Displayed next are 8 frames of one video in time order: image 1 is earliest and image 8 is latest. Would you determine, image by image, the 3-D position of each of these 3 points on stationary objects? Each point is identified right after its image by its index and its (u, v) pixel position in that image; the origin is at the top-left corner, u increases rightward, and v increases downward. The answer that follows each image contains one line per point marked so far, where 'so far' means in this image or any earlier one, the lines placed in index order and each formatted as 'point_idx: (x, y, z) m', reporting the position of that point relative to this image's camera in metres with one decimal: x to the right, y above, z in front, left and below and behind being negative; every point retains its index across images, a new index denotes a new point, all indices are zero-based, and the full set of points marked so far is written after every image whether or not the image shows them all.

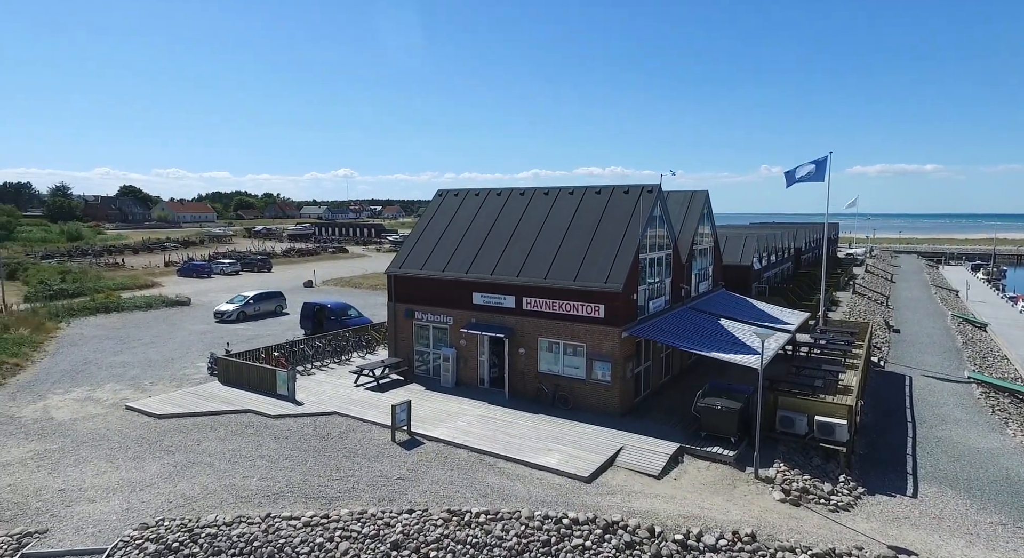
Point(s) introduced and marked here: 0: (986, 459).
0: (+12.7, -4.5, +16.6) m
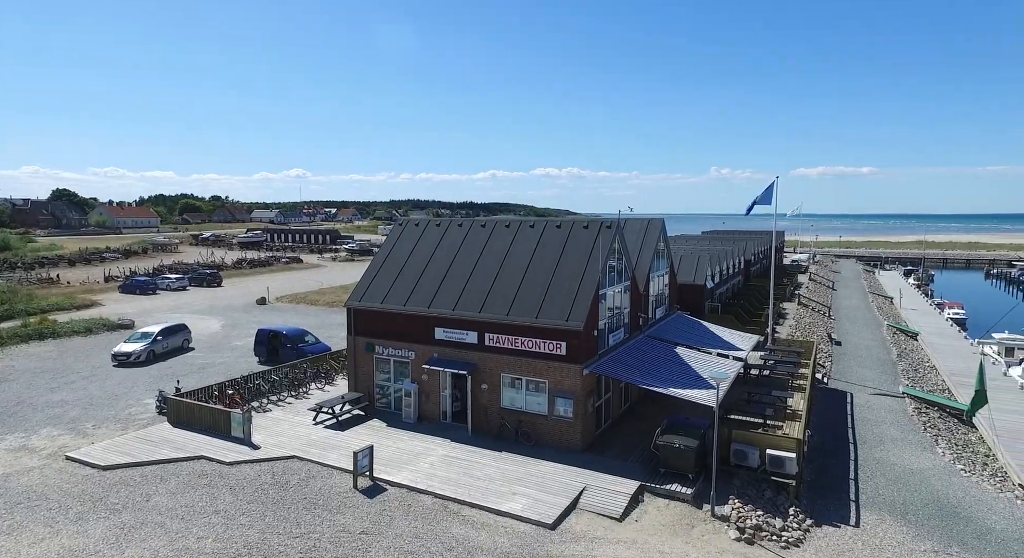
0: (+11.6, -5.5, +17.8) m
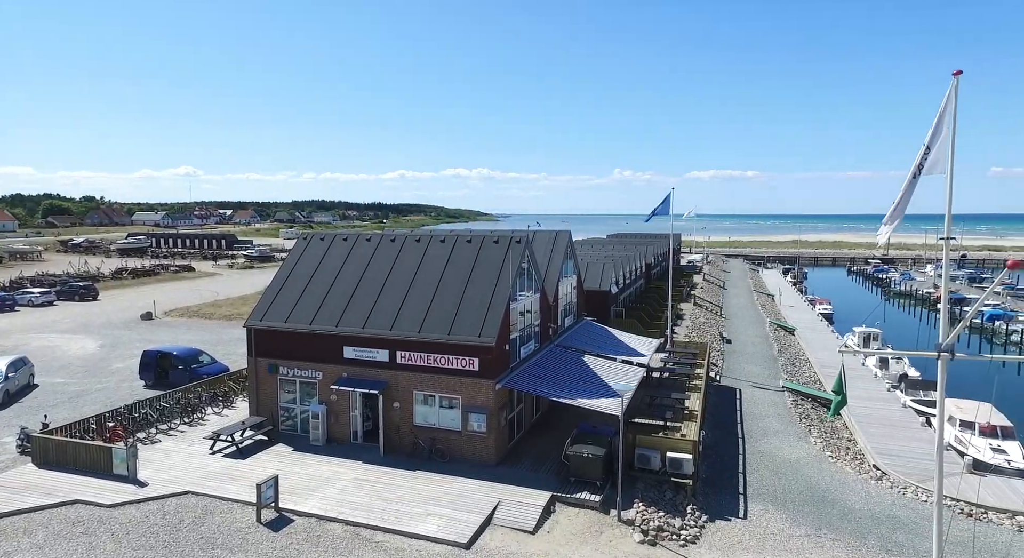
0: (+9.0, -5.8, +19.7) m
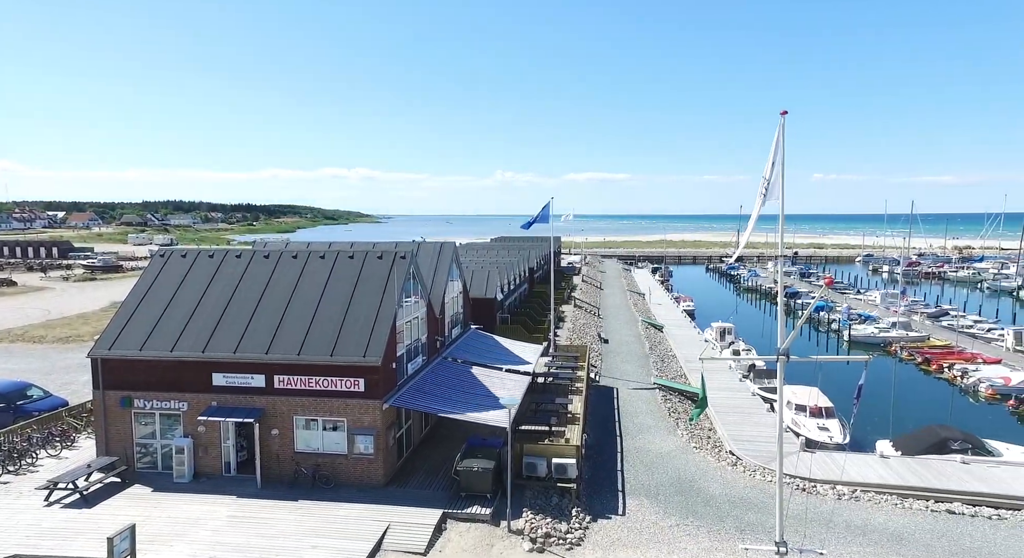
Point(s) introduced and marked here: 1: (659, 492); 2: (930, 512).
0: (+5.4, -6.1, +21.5) m
1: (+4.4, -6.4, +19.0) m
2: (+9.3, -5.3, +14.4) m
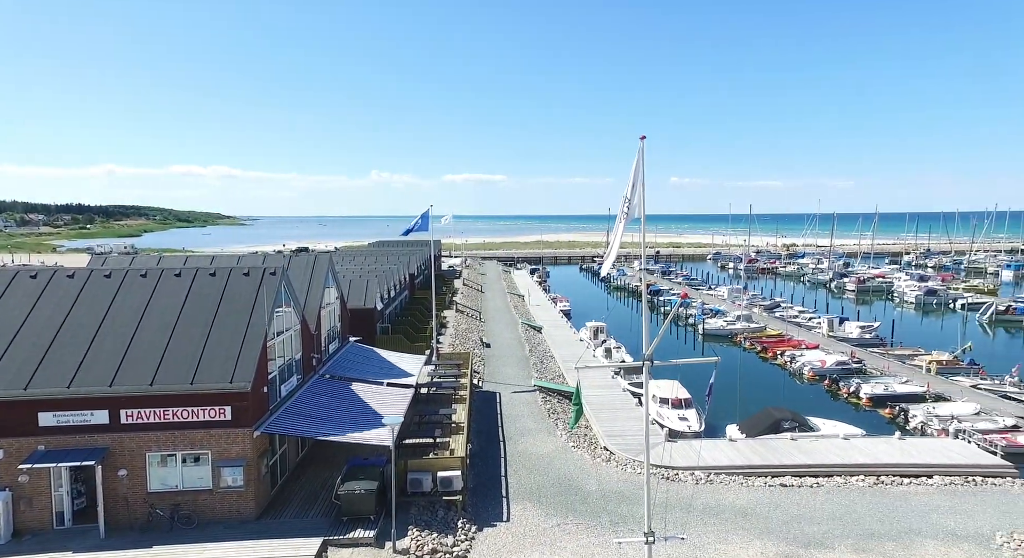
0: (+1.3, -6.3, +22.4) m
1: (+0.9, -6.7, +19.8) m
2: (+6.5, -5.3, +16.1) m
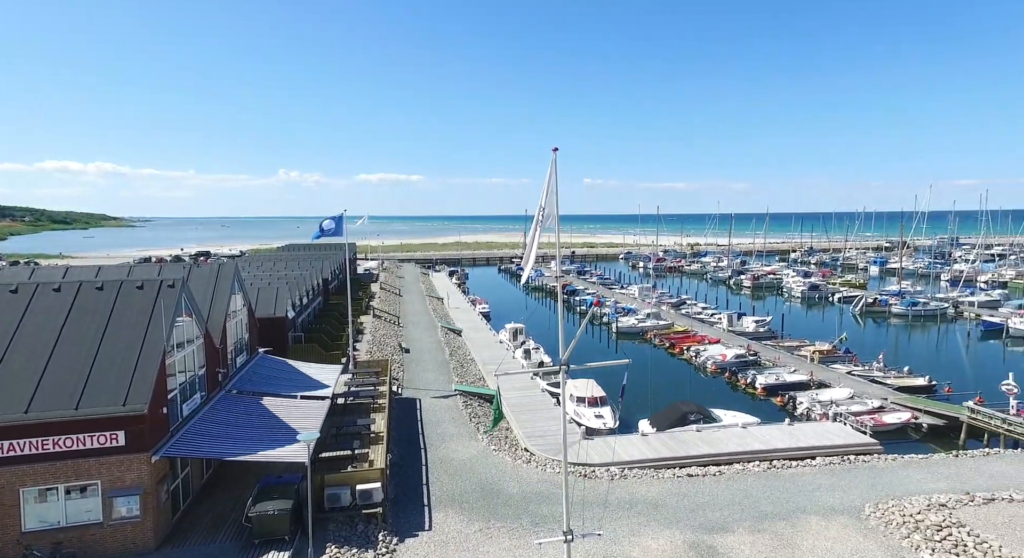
0: (-1.4, -6.5, +22.4) m
1: (-1.5, -6.8, +19.8) m
2: (+4.4, -5.3, +16.8) m
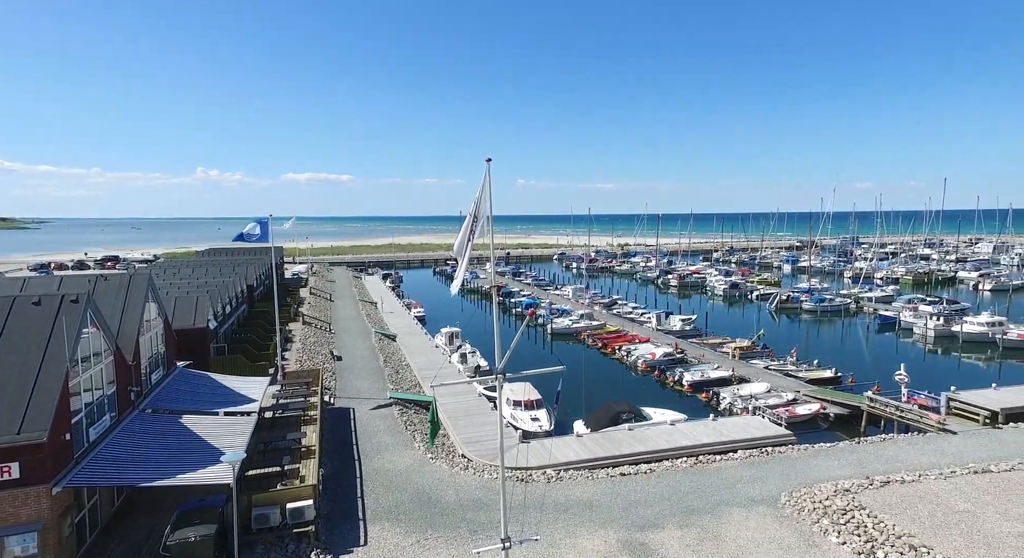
0: (-3.5, -6.7, +22.1) m
1: (-3.4, -7.0, +19.4) m
2: (+2.7, -5.3, +17.1) m
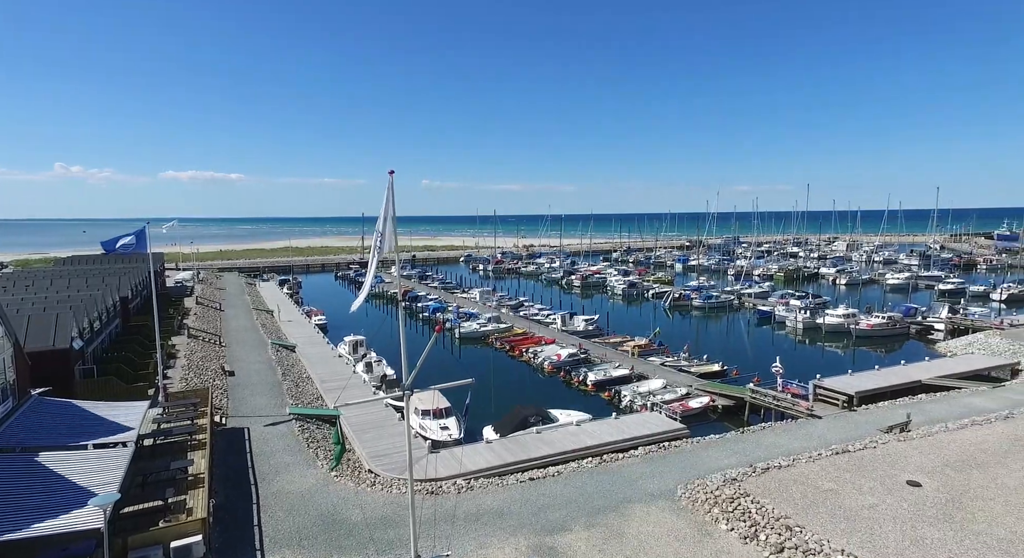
0: (-6.5, -7.0, +20.9) m
1: (-6.0, -7.3, +18.3) m
2: (+0.4, -5.4, +16.9) m
